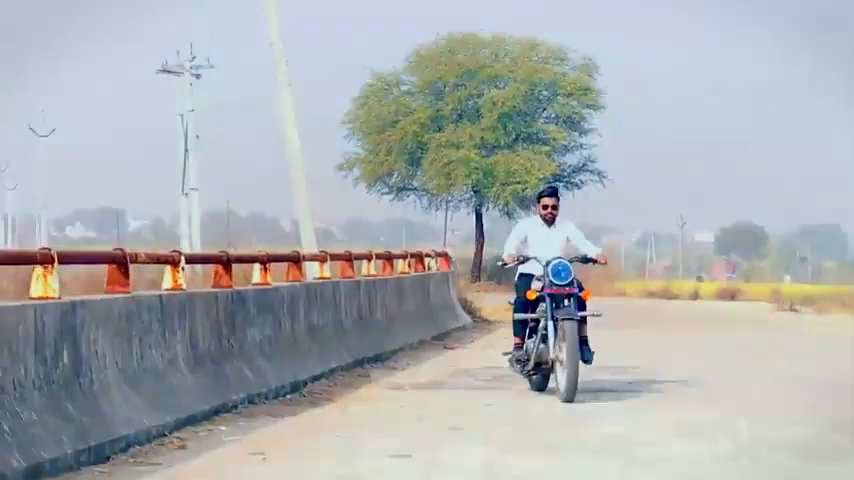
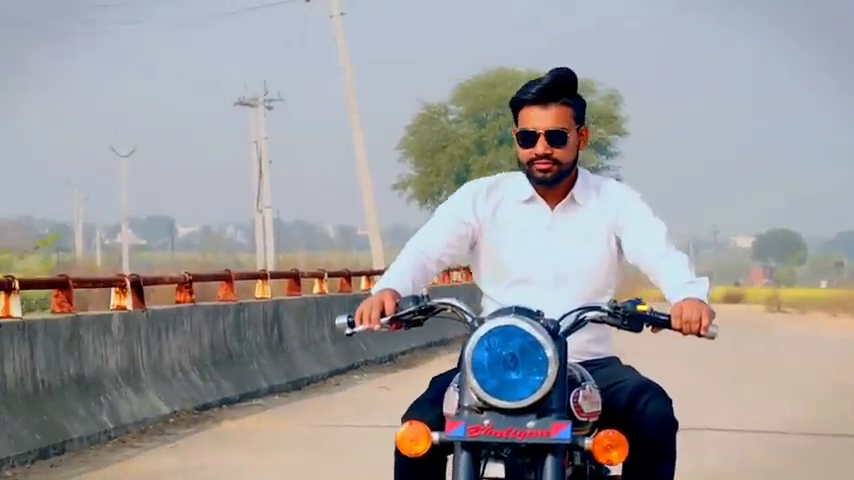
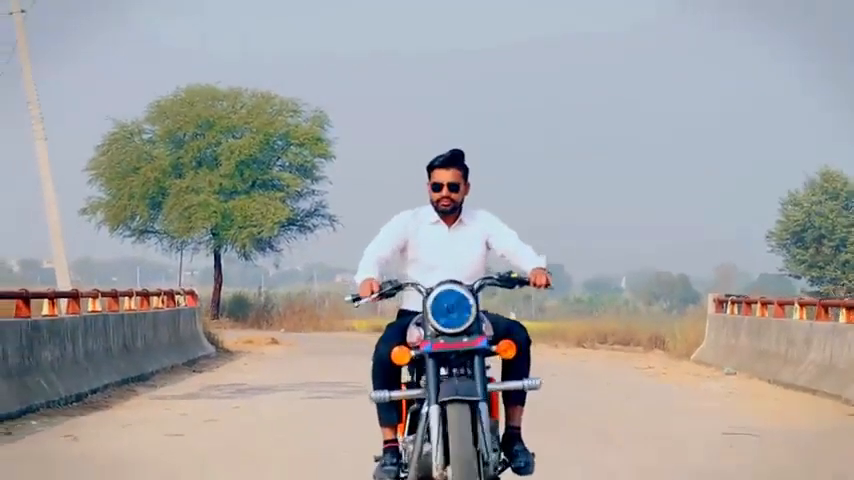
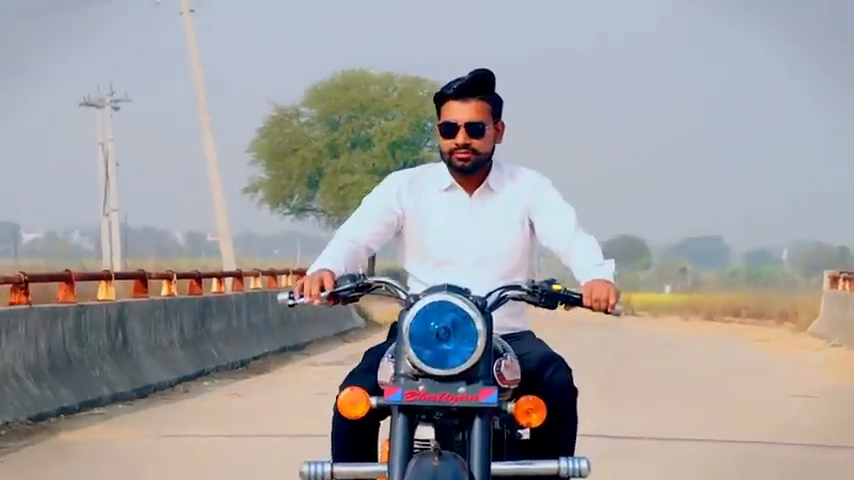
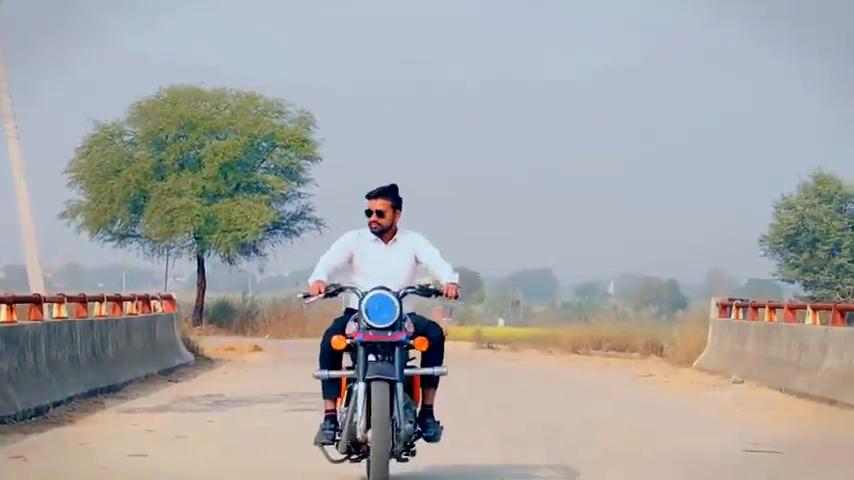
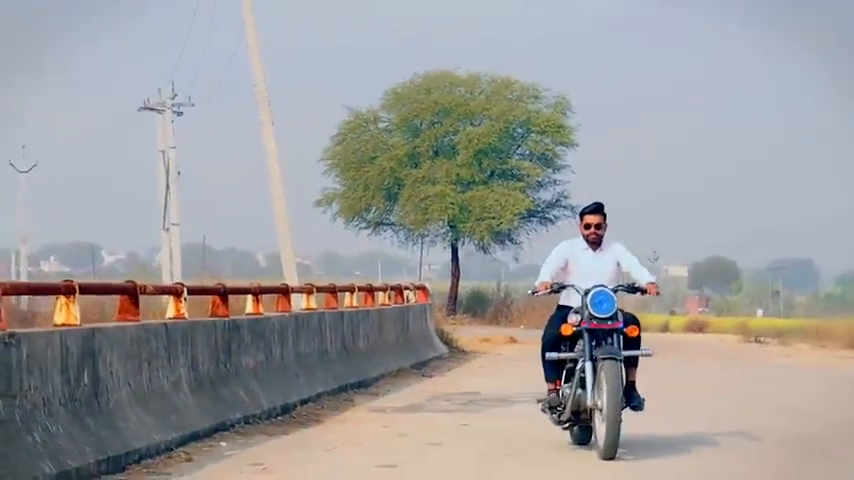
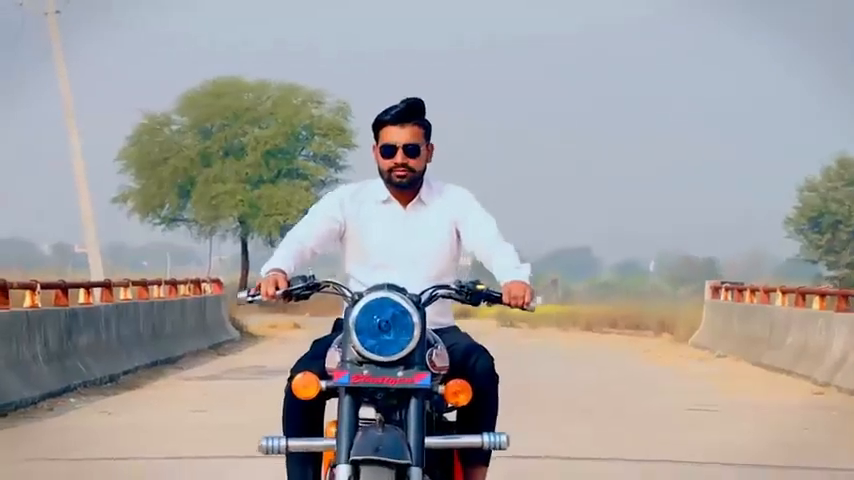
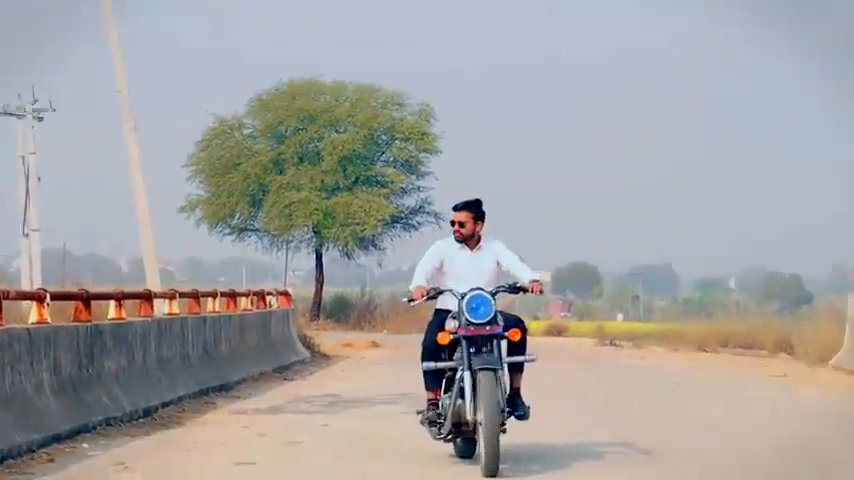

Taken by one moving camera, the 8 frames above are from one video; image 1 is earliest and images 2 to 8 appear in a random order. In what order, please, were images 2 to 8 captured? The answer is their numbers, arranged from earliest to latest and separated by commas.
6, 8, 5, 3, 7, 4, 2
